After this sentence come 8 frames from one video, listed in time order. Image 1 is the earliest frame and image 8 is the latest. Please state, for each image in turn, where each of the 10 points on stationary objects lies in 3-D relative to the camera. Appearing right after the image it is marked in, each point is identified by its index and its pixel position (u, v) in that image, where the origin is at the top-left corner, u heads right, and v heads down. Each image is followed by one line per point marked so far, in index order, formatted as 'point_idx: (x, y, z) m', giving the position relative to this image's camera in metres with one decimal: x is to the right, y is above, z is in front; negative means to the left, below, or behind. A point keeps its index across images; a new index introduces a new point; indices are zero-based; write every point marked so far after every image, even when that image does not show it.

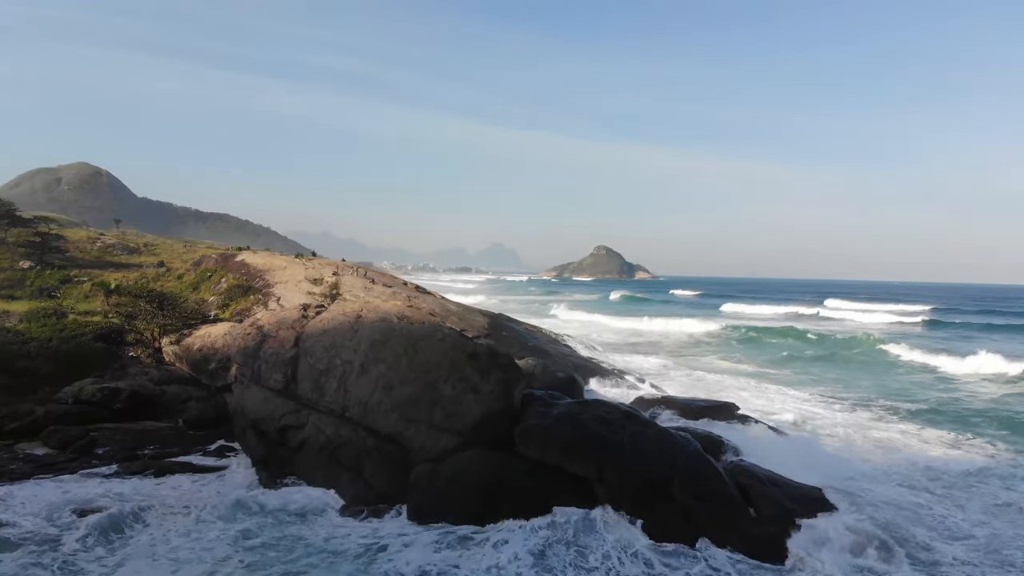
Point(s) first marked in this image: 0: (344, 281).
0: (-5.8, +0.3, +19.9) m
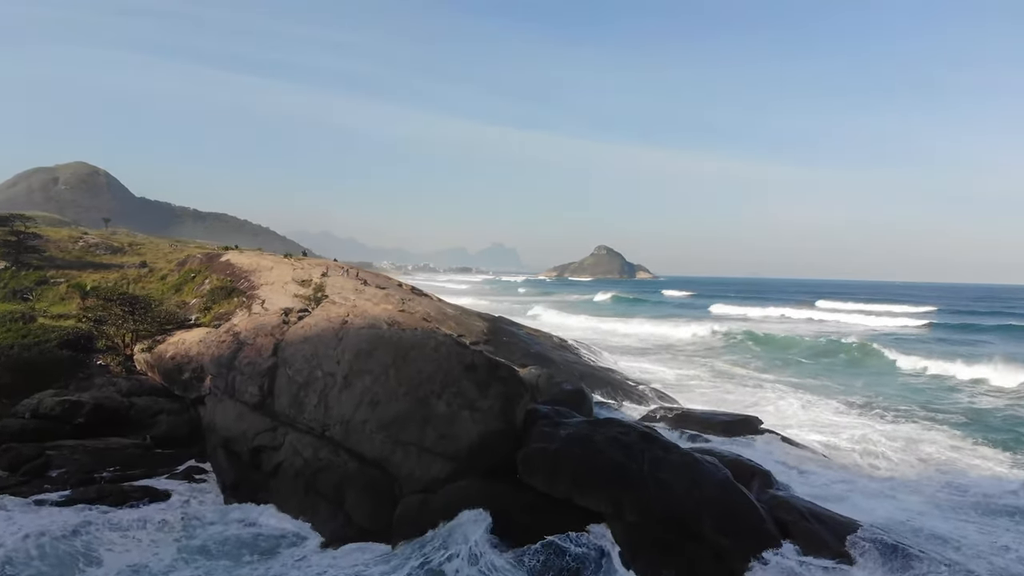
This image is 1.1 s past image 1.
0: (-5.8, +0.2, +18.6) m
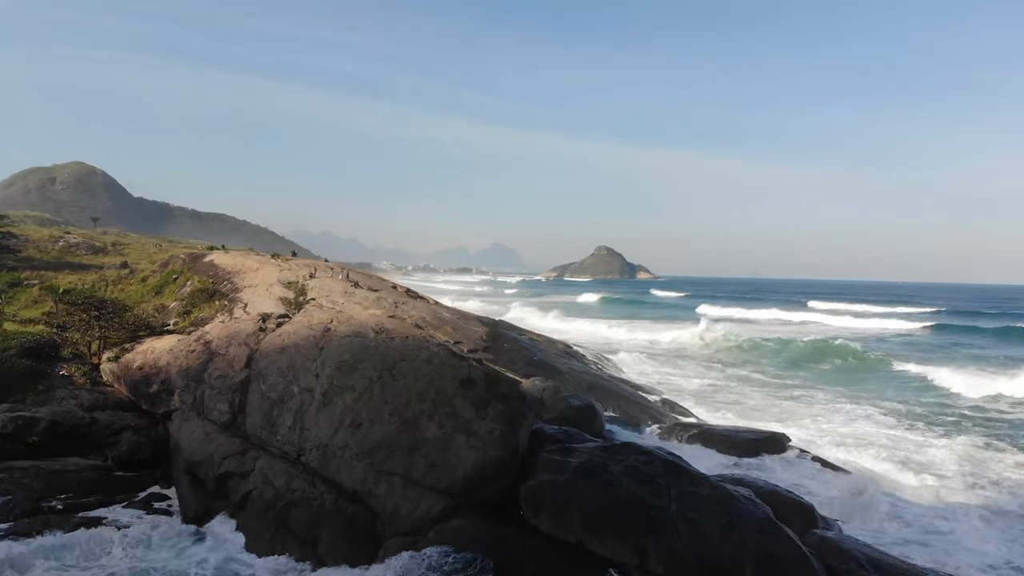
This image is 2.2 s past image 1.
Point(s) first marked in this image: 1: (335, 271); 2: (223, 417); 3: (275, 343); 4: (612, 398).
0: (-5.8, +0.2, +17.2) m
1: (-6.2, +0.6, +19.9) m
2: (-5.4, -2.4, +10.6) m
3: (-4.7, -1.1, +11.3) m
4: (+2.5, -2.7, +13.9) m
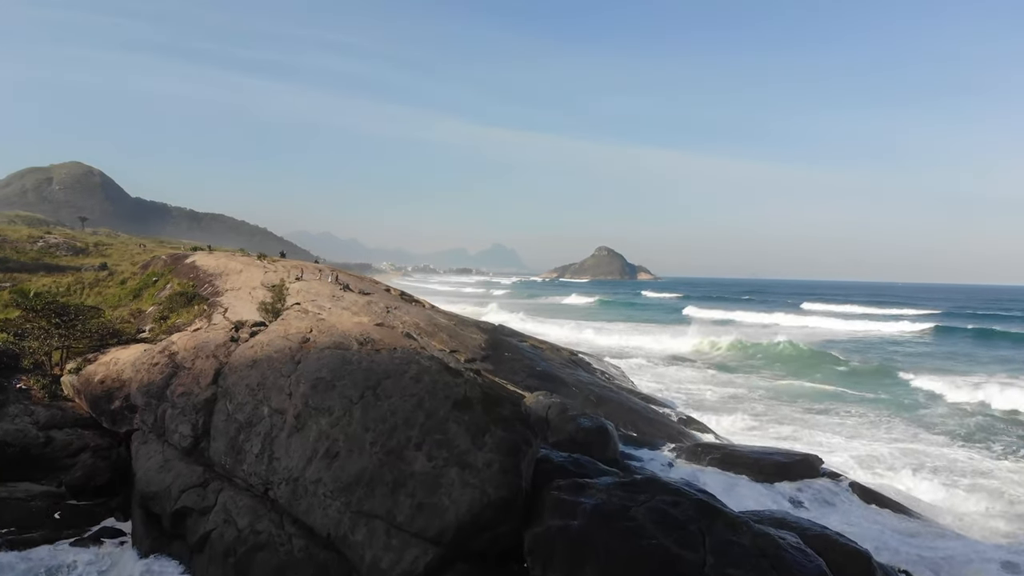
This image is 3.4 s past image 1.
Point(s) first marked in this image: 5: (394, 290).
0: (-5.7, +0.1, +15.9) m
1: (-6.2, +0.5, +18.6) m
2: (-5.4, -2.5, +9.3) m
3: (-4.7, -1.2, +10.0) m
4: (+2.5, -2.8, +12.6) m
5: (-4.0, -0.1, +19.4) m
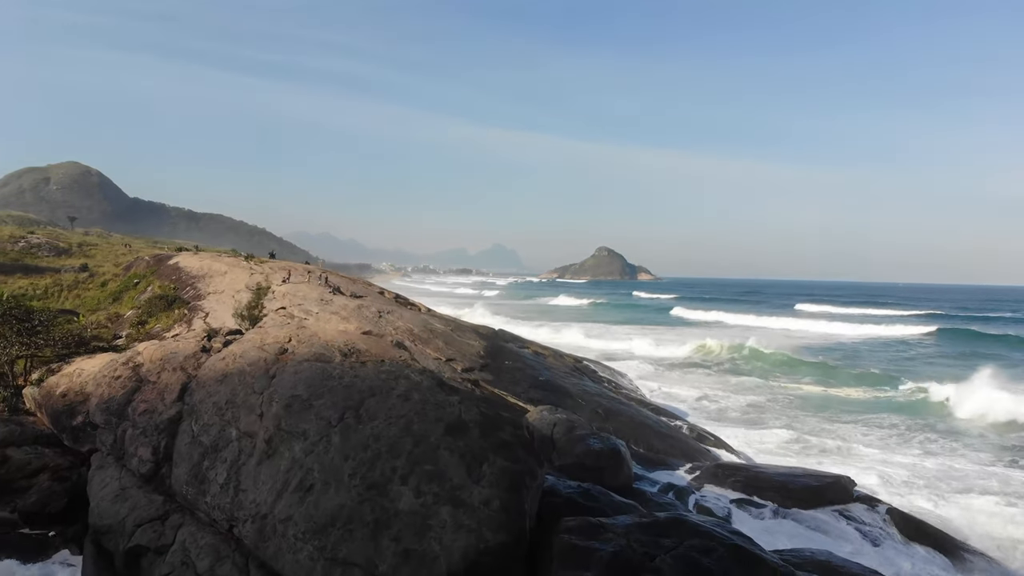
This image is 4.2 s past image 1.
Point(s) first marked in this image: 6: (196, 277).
0: (-5.7, 0.0, +14.9) m
1: (-6.1, +0.4, +17.6) m
2: (-5.3, -2.6, +8.3) m
3: (-4.7, -1.3, +9.0) m
4: (+2.5, -2.9, +11.6) m
5: (-4.0, -0.2, +18.3) m
6: (-9.7, +0.4, +17.6) m
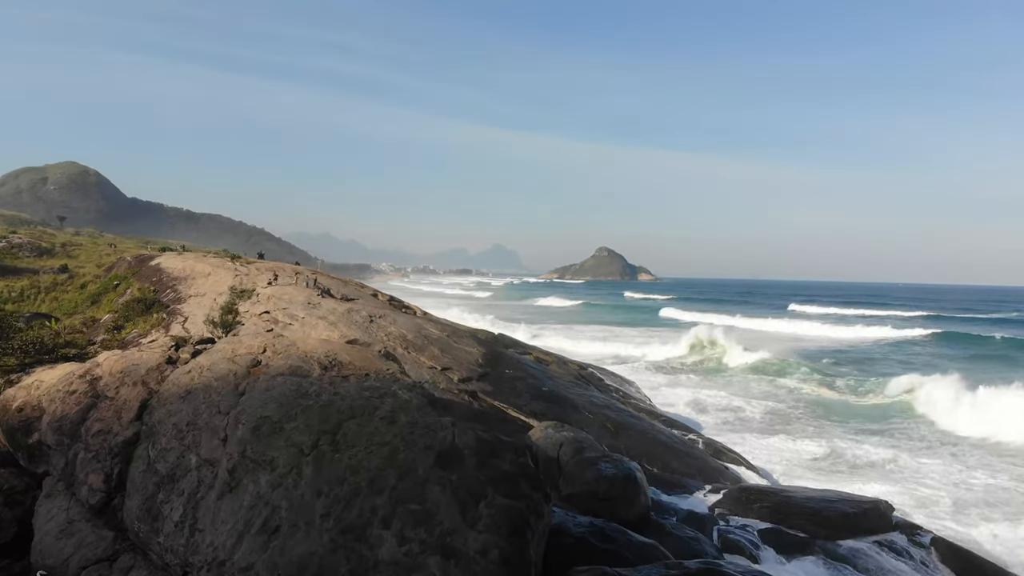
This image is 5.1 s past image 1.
0: (-5.7, -0.1, +13.9) m
1: (-6.1, +0.3, +16.6) m
2: (-5.3, -2.7, +7.3) m
3: (-4.7, -1.3, +8.0) m
4: (+2.5, -2.9, +10.6) m
5: (-4.0, -0.2, +17.3) m
6: (-9.7, +0.3, +16.5) m
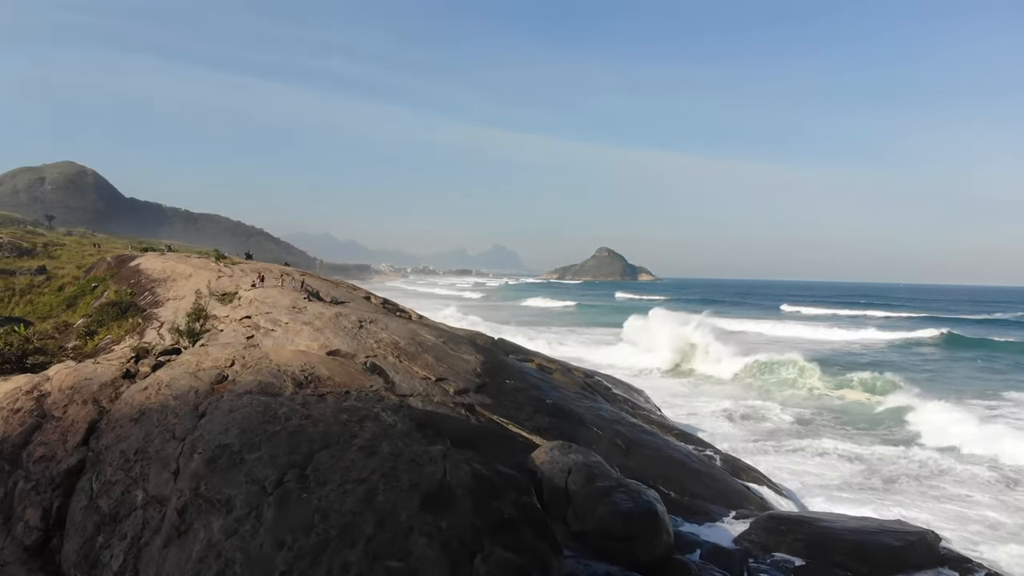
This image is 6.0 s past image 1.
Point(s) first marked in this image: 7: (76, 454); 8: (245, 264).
0: (-5.7, -0.2, +12.9) m
1: (-6.1, +0.3, +15.6) m
2: (-5.3, -2.7, +6.3) m
3: (-4.6, -1.4, +7.0) m
4: (+2.5, -3.0, +9.6) m
5: (-3.9, -0.3, +16.3) m
6: (-9.7, +0.2, +15.5) m
7: (-5.2, -1.9, +6.7) m
8: (-8.1, +0.7, +17.2) m
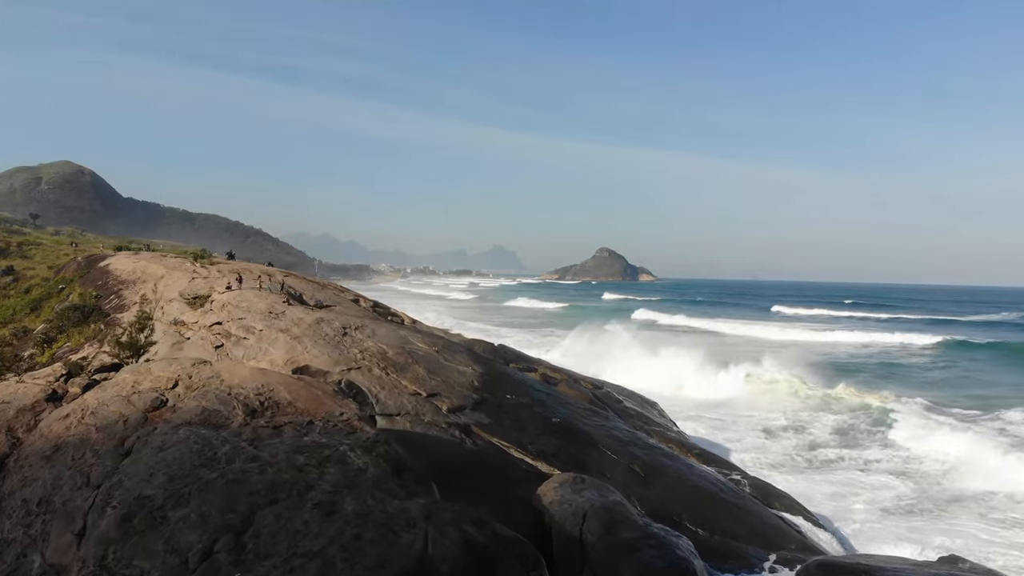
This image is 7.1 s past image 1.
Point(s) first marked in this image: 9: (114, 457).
0: (-5.6, -0.2, +11.6) m
1: (-6.1, +0.2, +14.3) m
2: (-5.3, -2.8, +5.0) m
3: (-4.6, -1.5, +5.7) m
4: (+2.6, -3.1, +8.3) m
5: (-3.9, -0.4, +15.0) m
6: (-9.7, +0.2, +14.3) m
7: (-5.1, -2.0, +5.4) m
8: (-8.1, +0.7, +15.9) m
9: (-3.6, -1.5, +5.2) m
